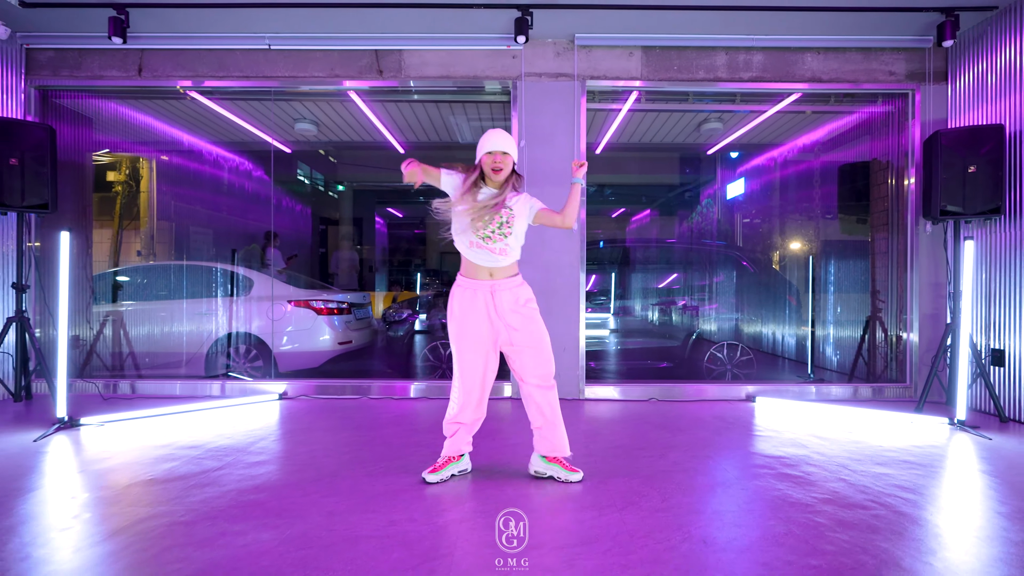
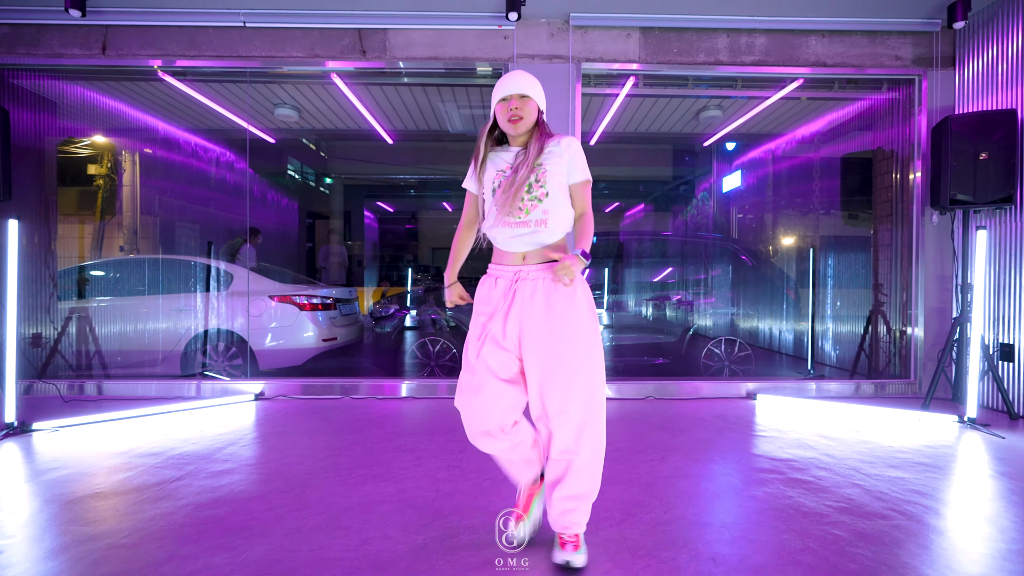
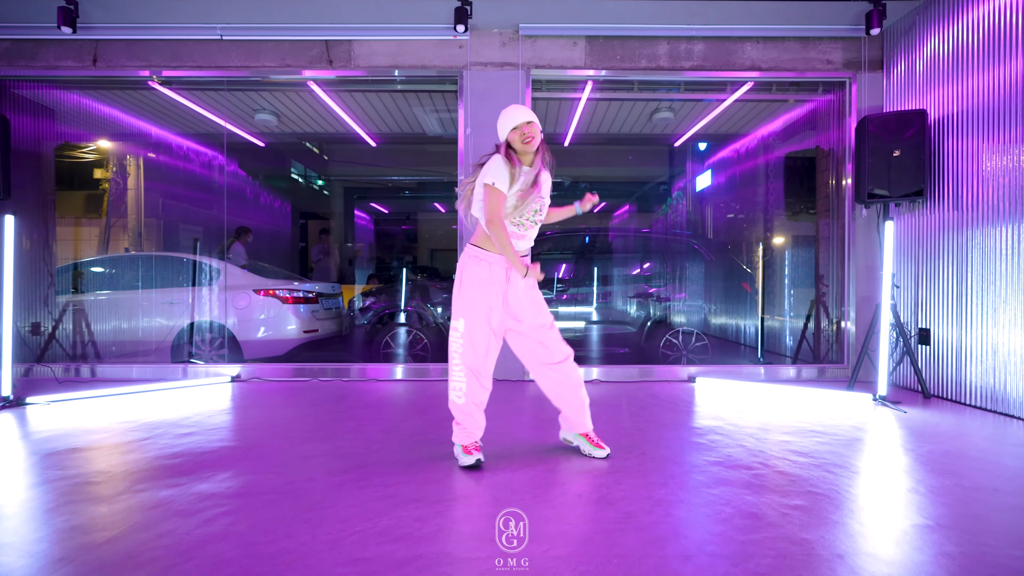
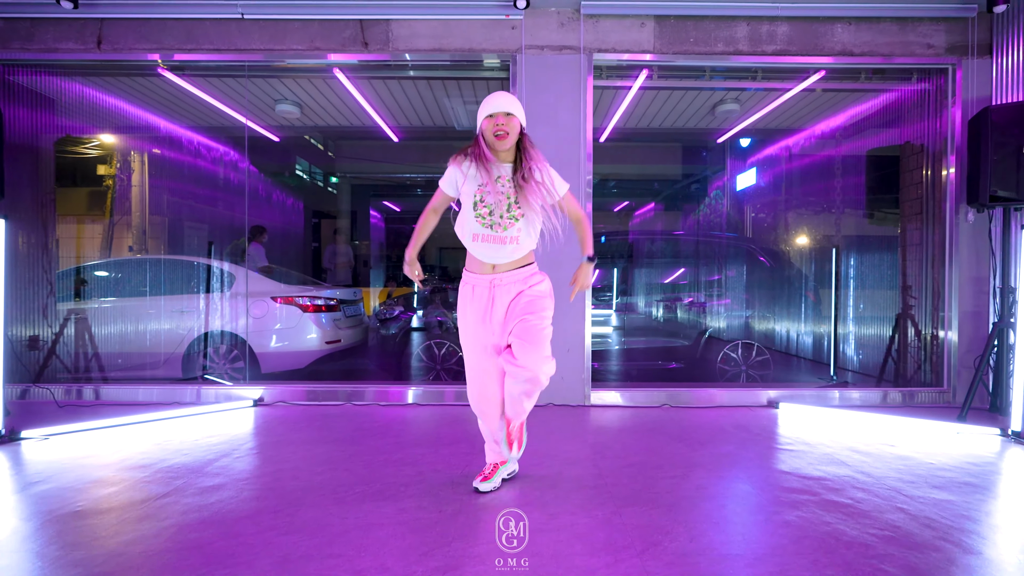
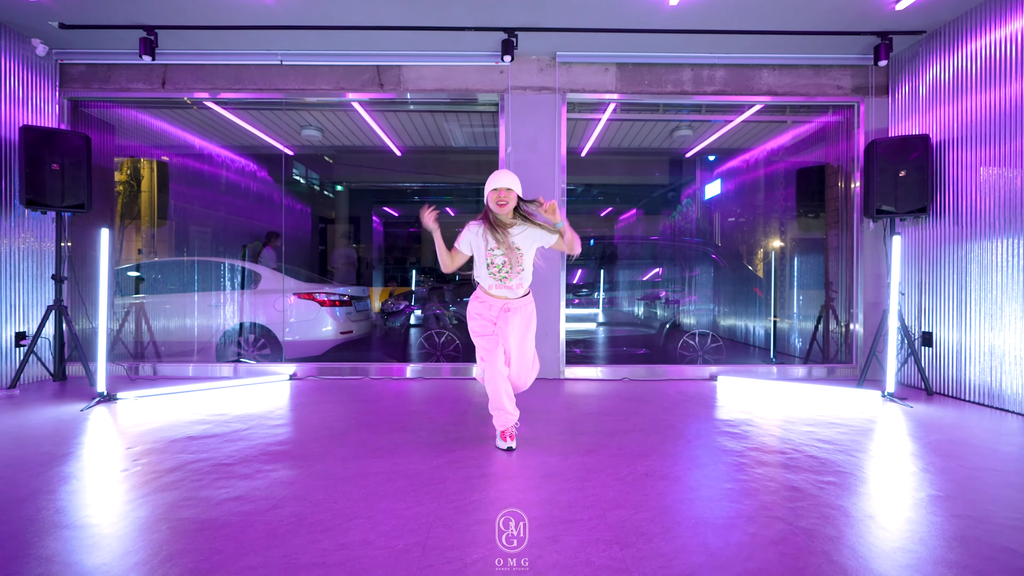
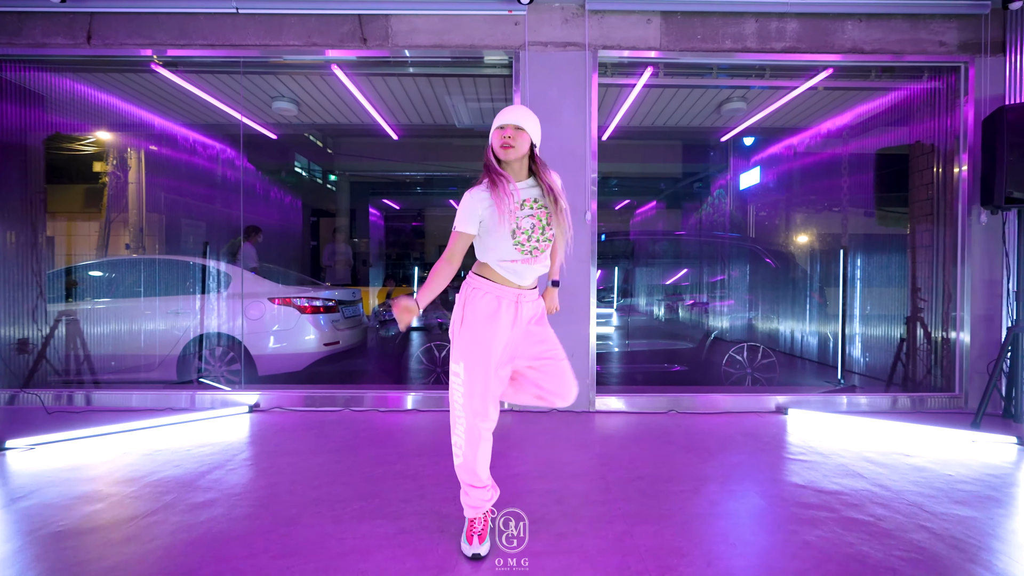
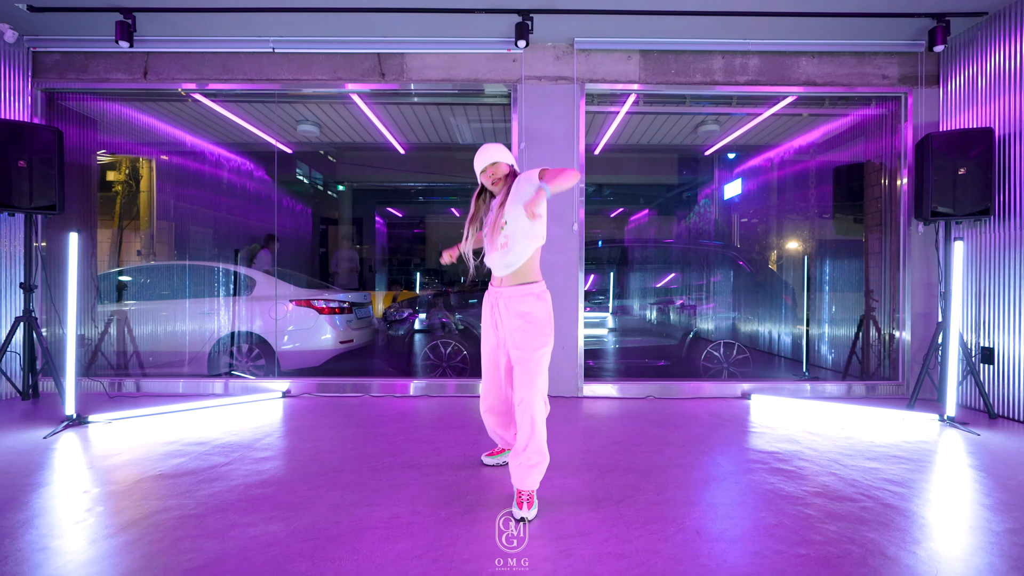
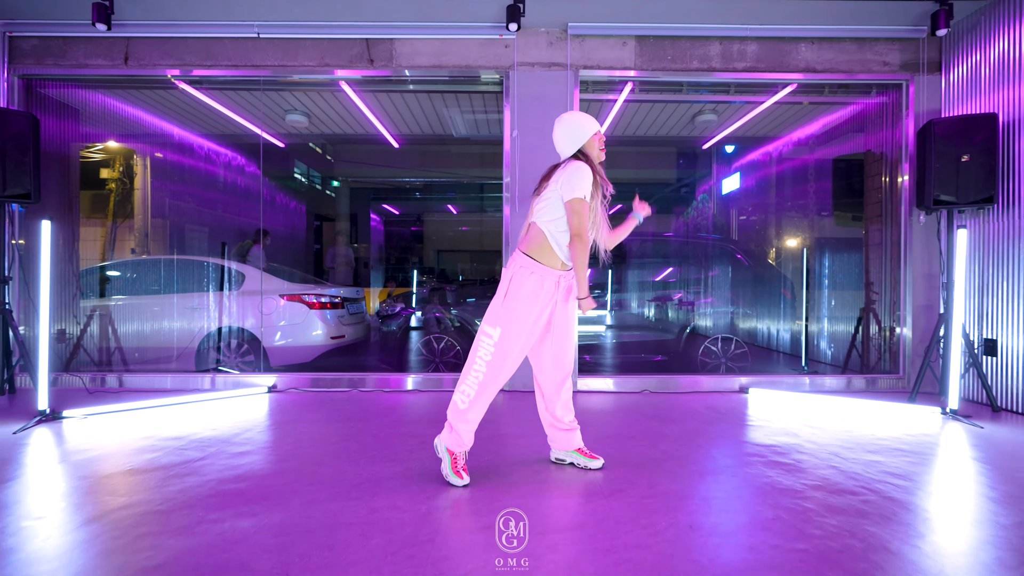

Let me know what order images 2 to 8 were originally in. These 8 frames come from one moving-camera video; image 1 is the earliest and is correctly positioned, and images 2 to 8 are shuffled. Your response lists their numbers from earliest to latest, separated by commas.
4, 7, 2, 5, 6, 8, 3
